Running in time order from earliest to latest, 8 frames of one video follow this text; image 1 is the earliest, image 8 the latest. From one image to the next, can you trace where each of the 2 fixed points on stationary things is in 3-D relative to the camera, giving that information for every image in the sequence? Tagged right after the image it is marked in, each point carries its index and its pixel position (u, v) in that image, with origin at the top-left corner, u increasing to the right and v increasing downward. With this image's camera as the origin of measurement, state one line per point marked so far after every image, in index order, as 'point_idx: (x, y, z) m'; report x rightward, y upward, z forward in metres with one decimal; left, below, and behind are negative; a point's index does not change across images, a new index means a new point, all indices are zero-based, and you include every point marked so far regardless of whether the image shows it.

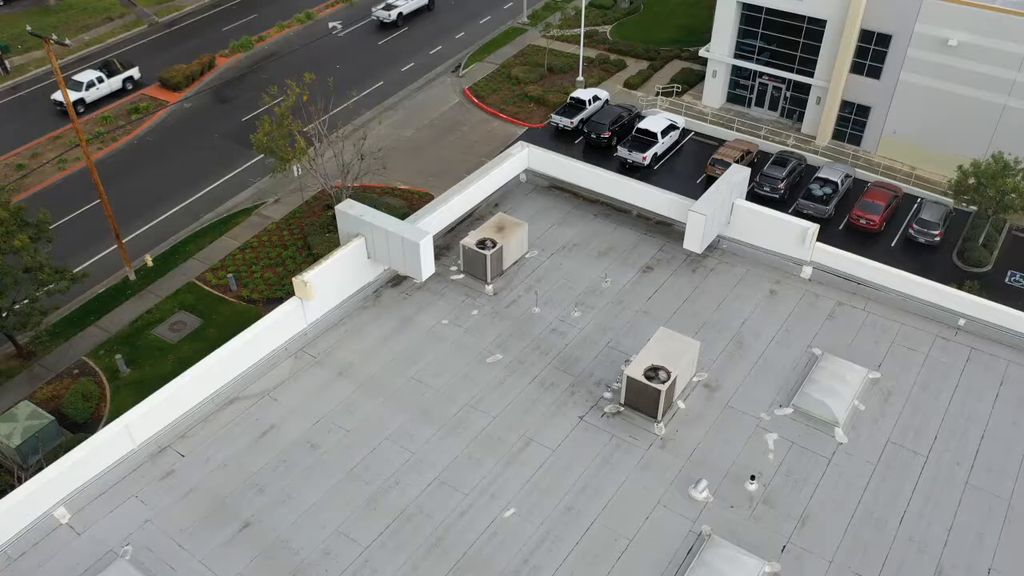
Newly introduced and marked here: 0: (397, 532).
0: (-1.7, -3.5, +12.2) m
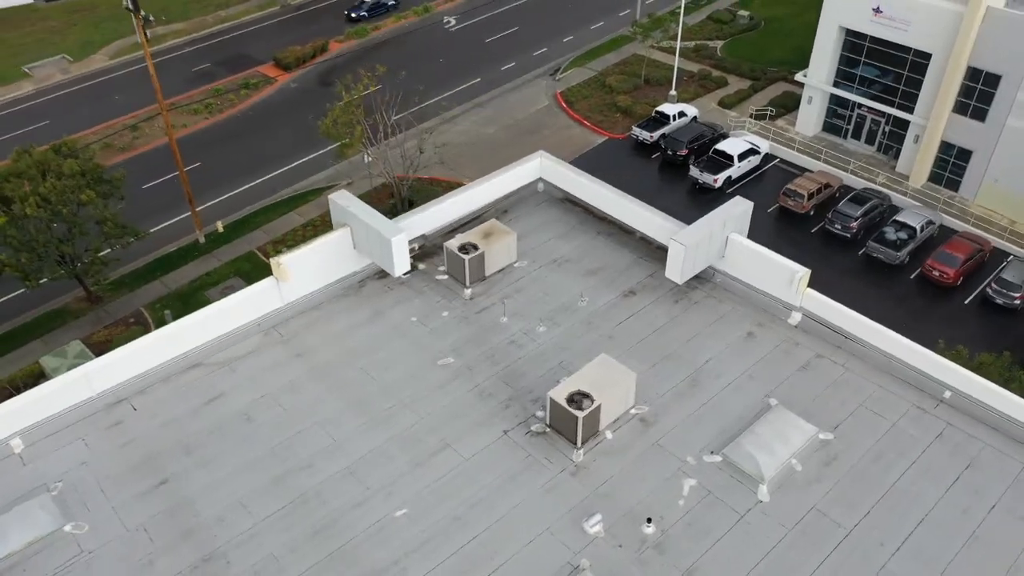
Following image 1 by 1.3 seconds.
0: (-3.3, -3.4, +12.7) m
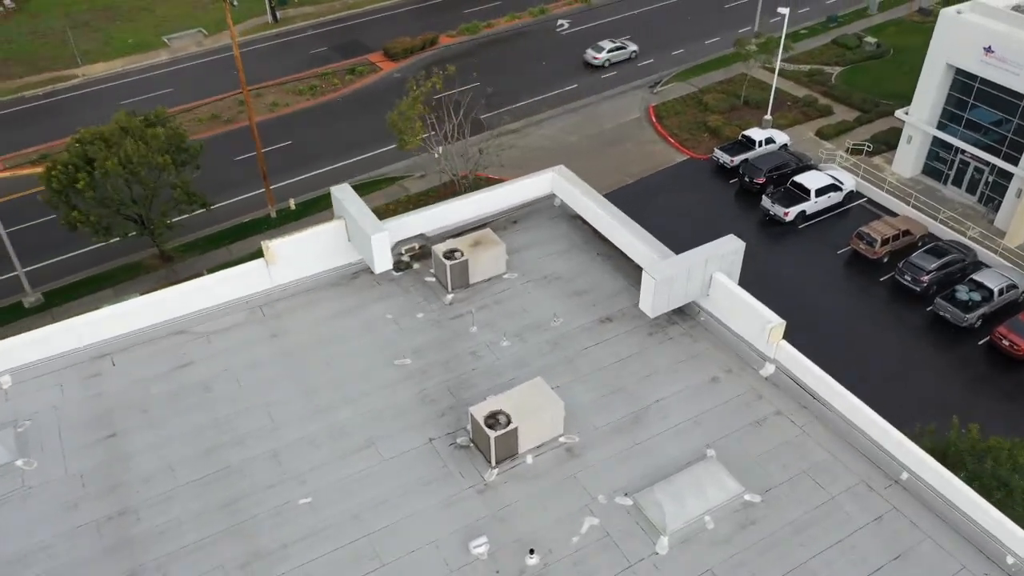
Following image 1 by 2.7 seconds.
0: (-4.8, -3.1, +13.4) m
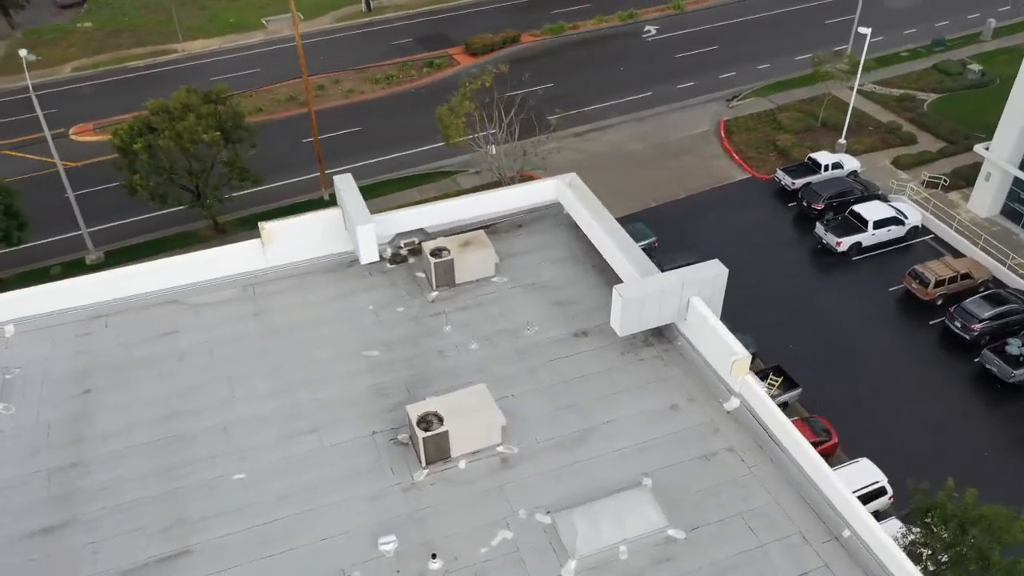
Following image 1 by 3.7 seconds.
0: (-5.9, -2.7, +14.0) m
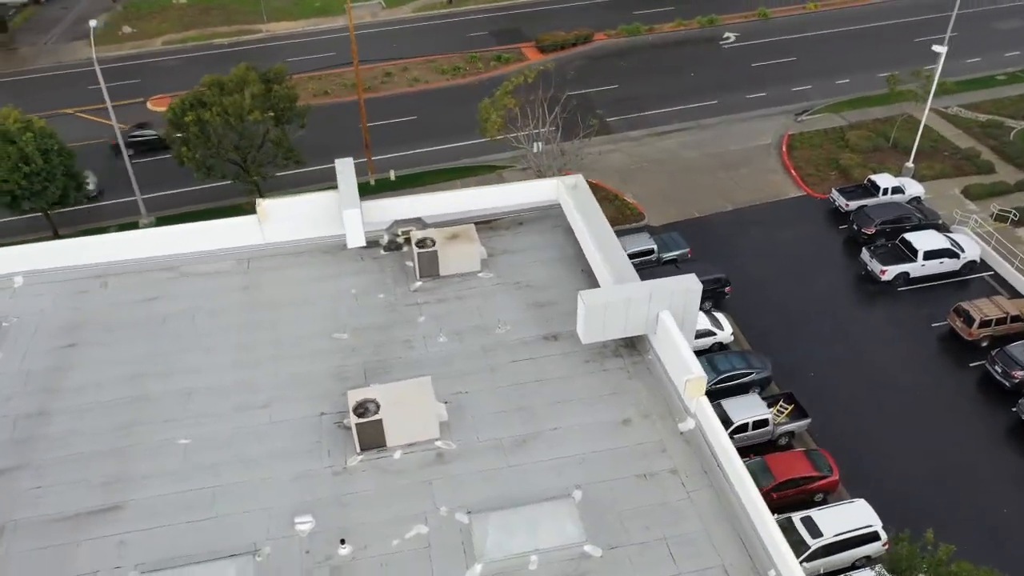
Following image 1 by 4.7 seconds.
0: (-6.8, -2.0, +14.6) m
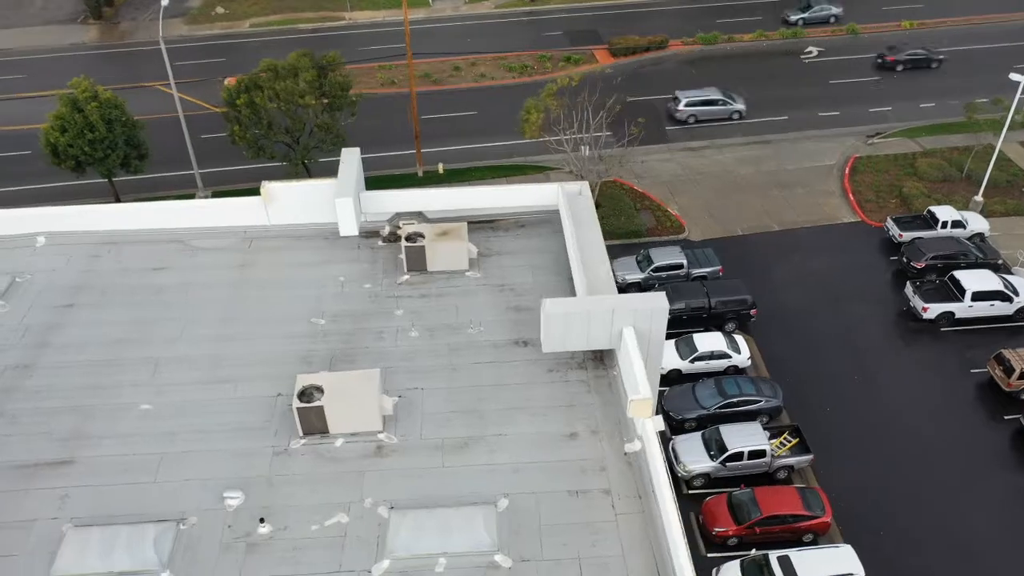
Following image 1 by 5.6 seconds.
0: (-7.6, -1.4, +15.4) m
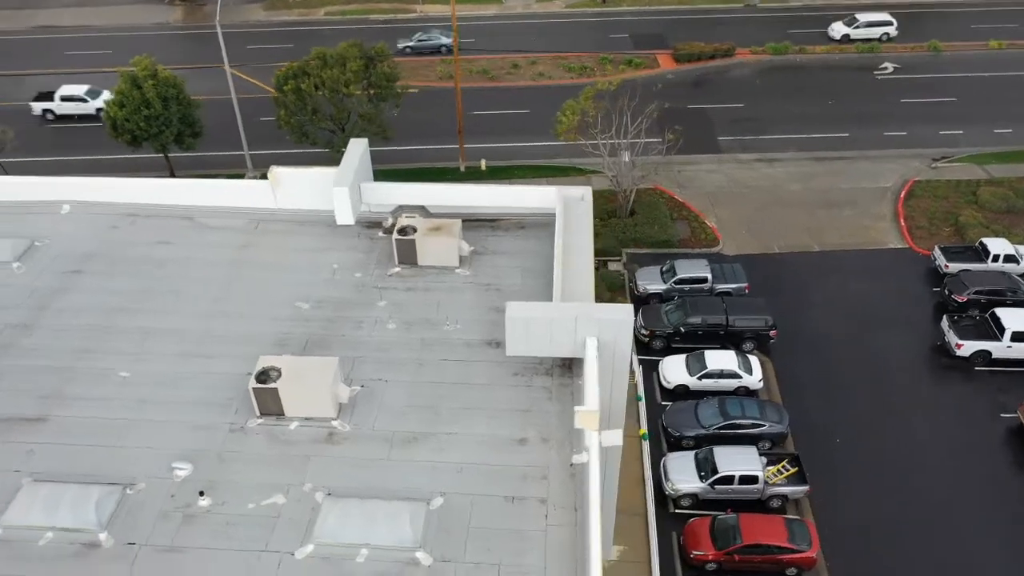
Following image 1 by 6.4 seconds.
0: (-8.1, -0.8, +16.1) m
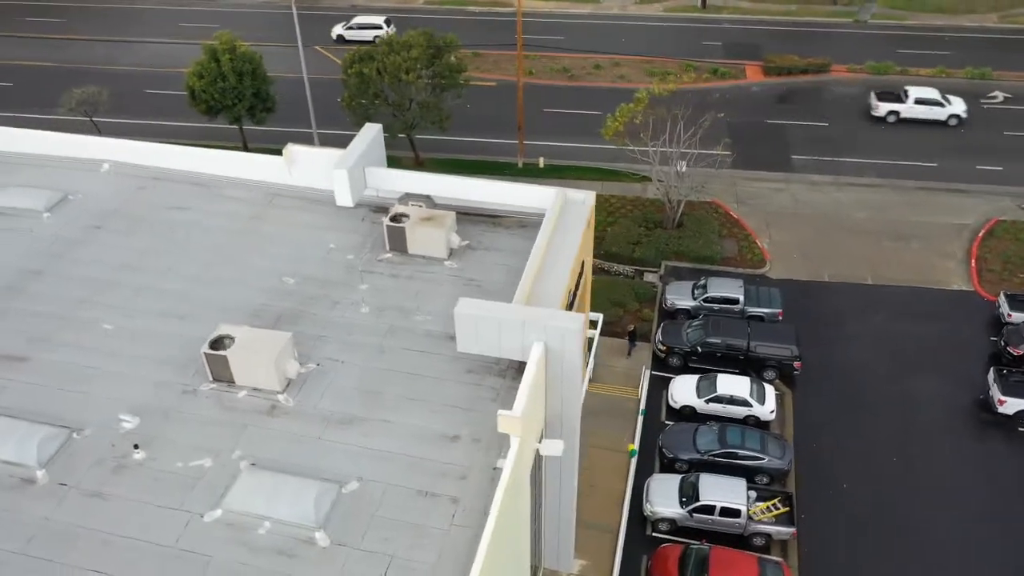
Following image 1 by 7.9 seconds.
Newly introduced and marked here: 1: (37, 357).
0: (-8.6, +0.1, +17.1) m
1: (-8.7, -1.3, +15.3) m
